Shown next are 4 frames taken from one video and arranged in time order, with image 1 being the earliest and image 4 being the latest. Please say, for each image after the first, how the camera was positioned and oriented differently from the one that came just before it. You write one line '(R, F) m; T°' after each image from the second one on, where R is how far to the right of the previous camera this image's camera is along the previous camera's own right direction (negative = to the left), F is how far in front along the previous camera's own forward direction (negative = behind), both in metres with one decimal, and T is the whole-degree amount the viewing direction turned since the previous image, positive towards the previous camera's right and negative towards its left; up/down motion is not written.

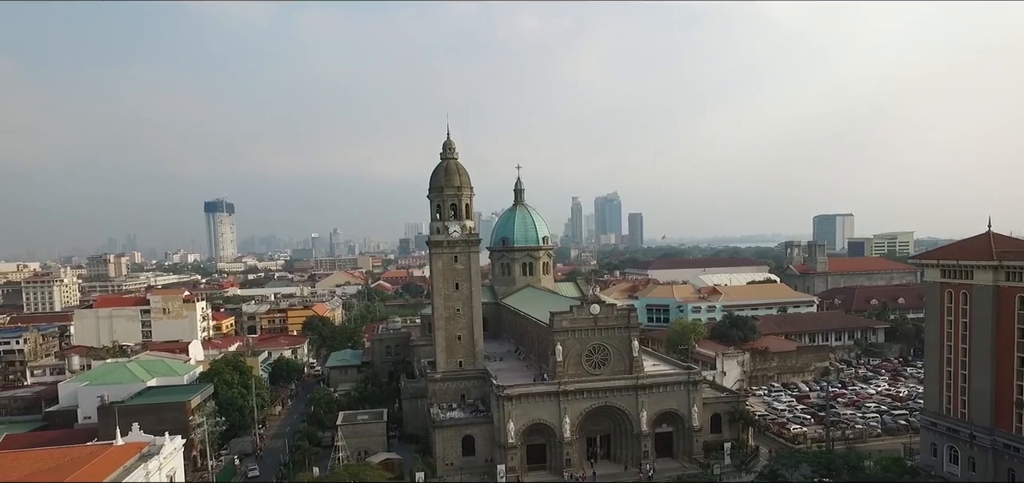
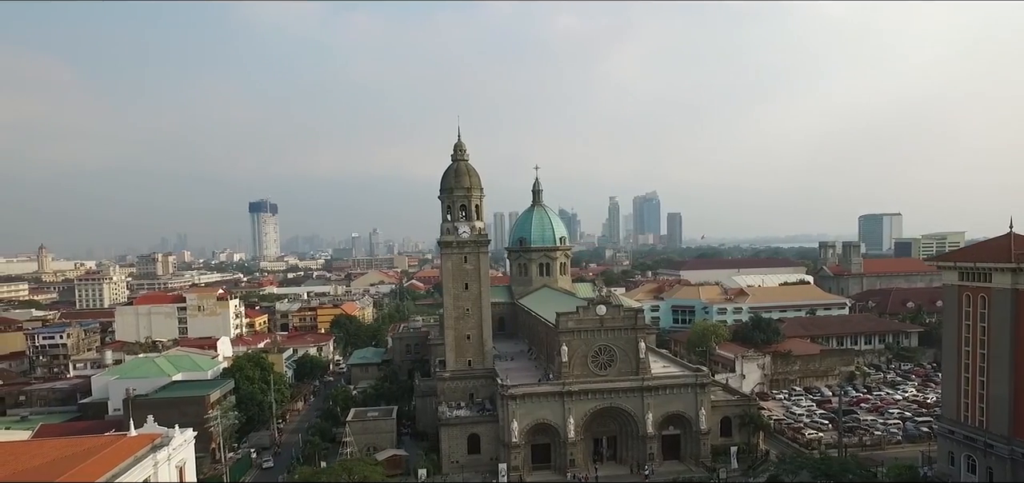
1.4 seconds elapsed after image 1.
(+1.7, -0.2) m; -4°
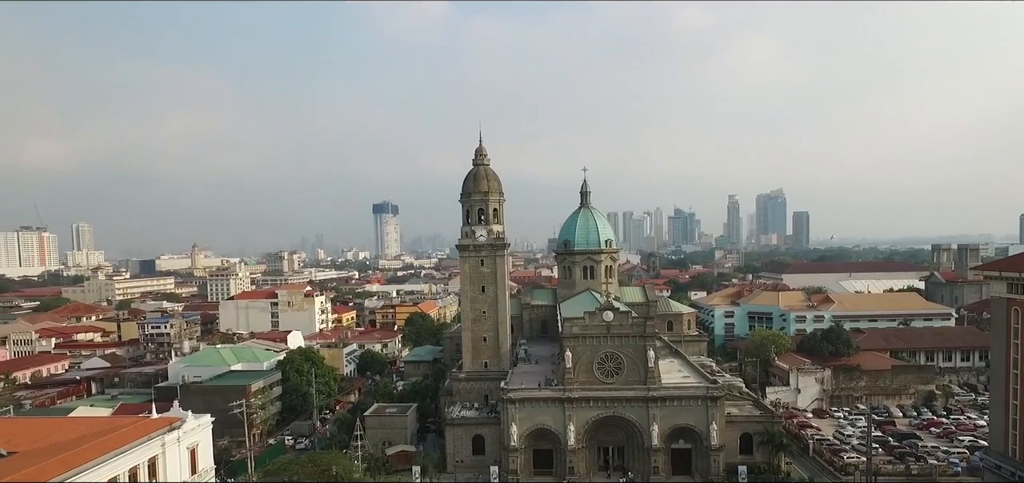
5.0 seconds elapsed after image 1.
(+5.8, +0.5) m; -11°
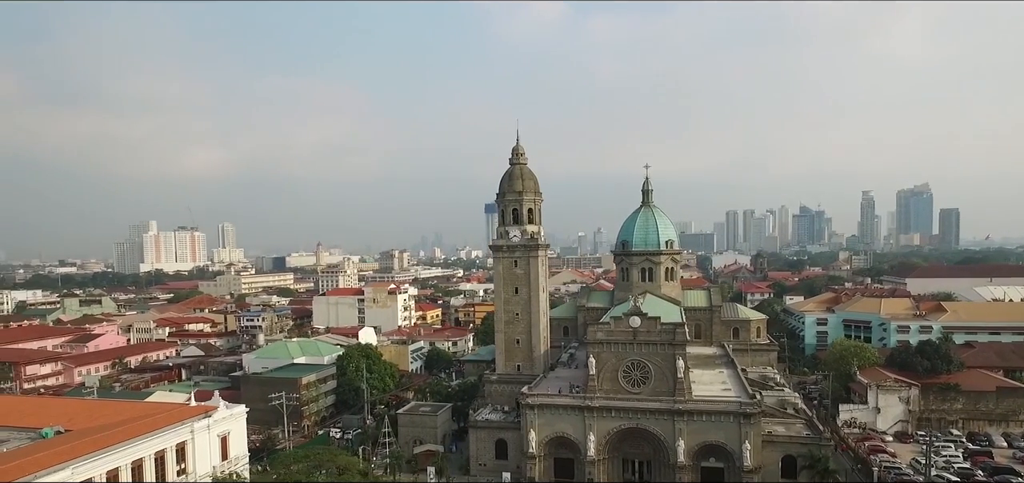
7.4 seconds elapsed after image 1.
(+4.6, +1.2) m; -10°
